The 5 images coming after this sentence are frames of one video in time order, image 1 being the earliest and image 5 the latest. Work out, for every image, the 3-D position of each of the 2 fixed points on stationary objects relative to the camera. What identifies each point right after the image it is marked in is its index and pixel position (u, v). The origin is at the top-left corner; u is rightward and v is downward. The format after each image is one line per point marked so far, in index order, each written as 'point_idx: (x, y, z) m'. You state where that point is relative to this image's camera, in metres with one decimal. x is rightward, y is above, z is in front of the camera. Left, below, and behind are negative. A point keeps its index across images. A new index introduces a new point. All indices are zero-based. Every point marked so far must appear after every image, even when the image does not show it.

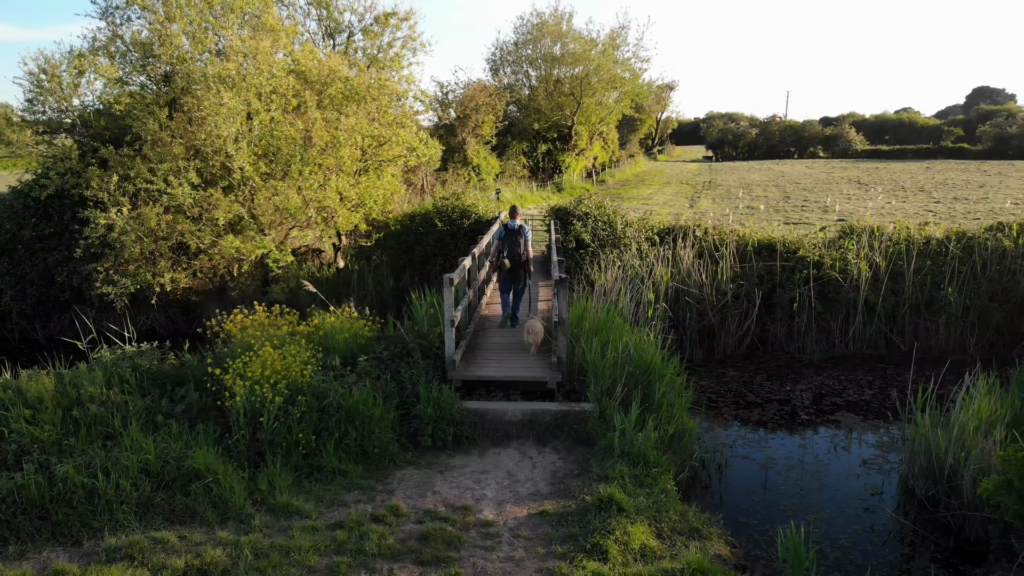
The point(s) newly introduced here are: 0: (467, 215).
0: (-0.8, +1.2, +13.4) m
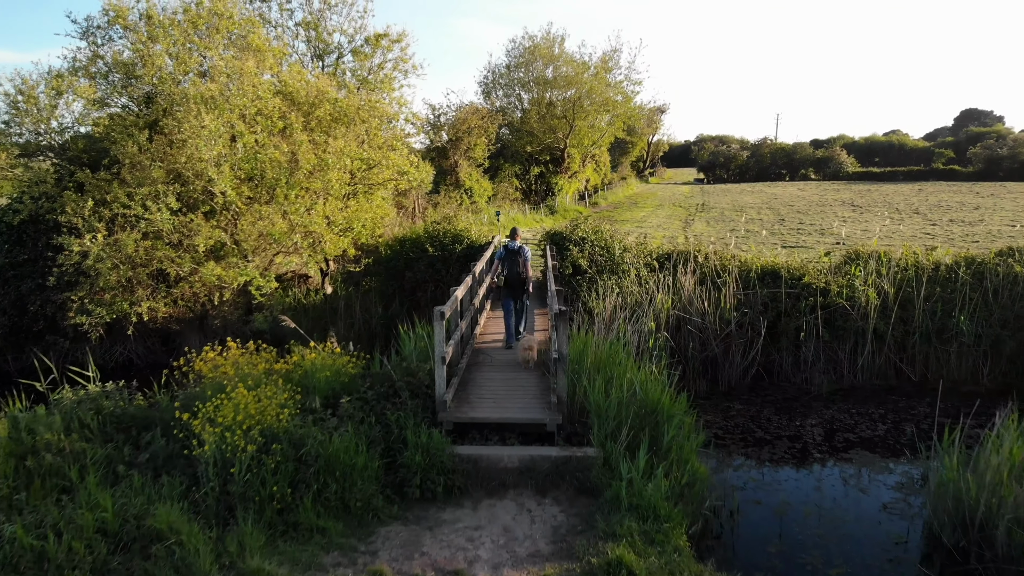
0: (-0.9, +0.8, +12.9) m
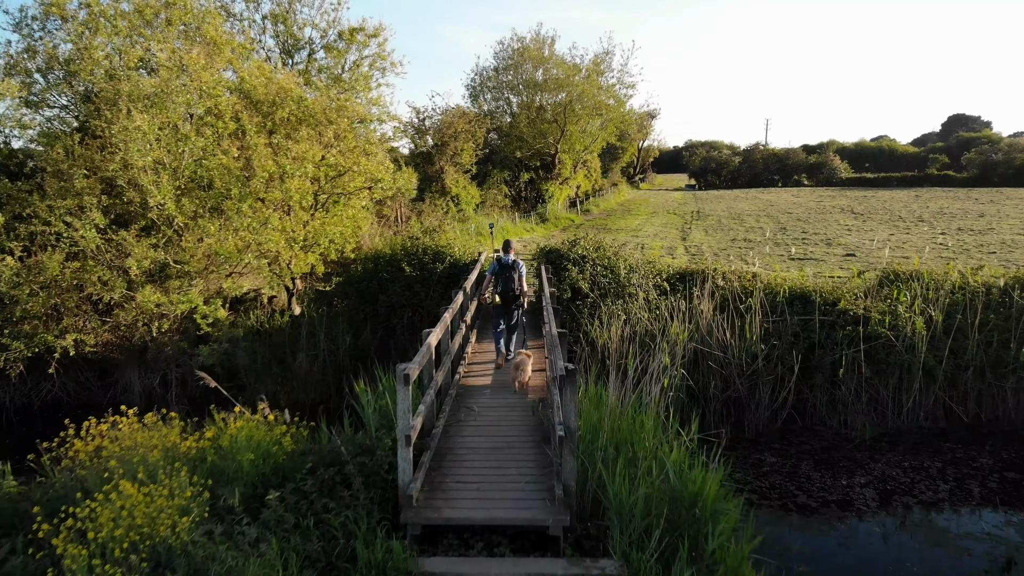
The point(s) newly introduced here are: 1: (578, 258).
0: (-1.0, +0.4, +11.3) m
1: (+0.9, +0.4, +10.8) m
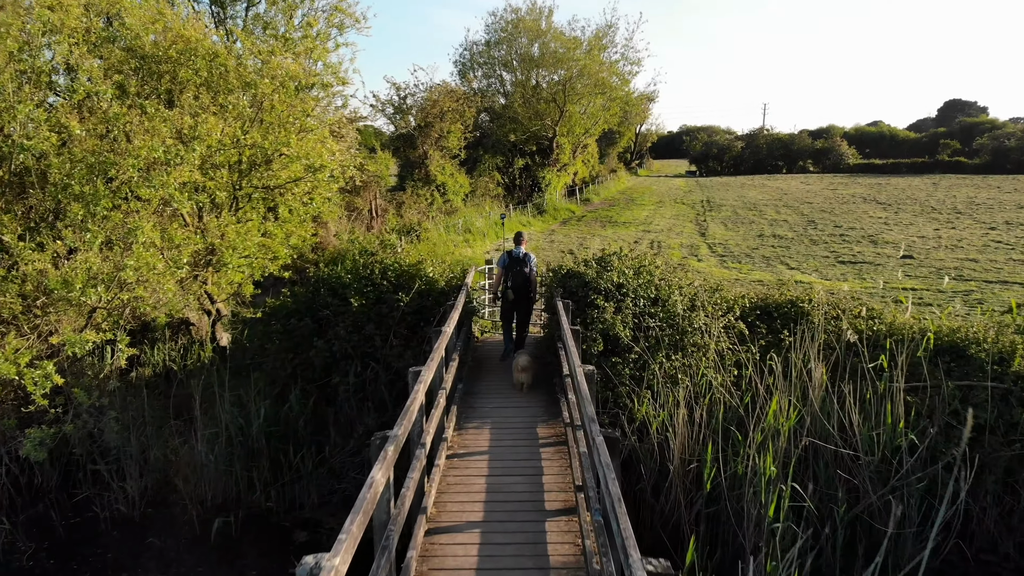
0: (-1.0, 0.0, +7.8) m
1: (+0.9, 0.0, +7.3) m
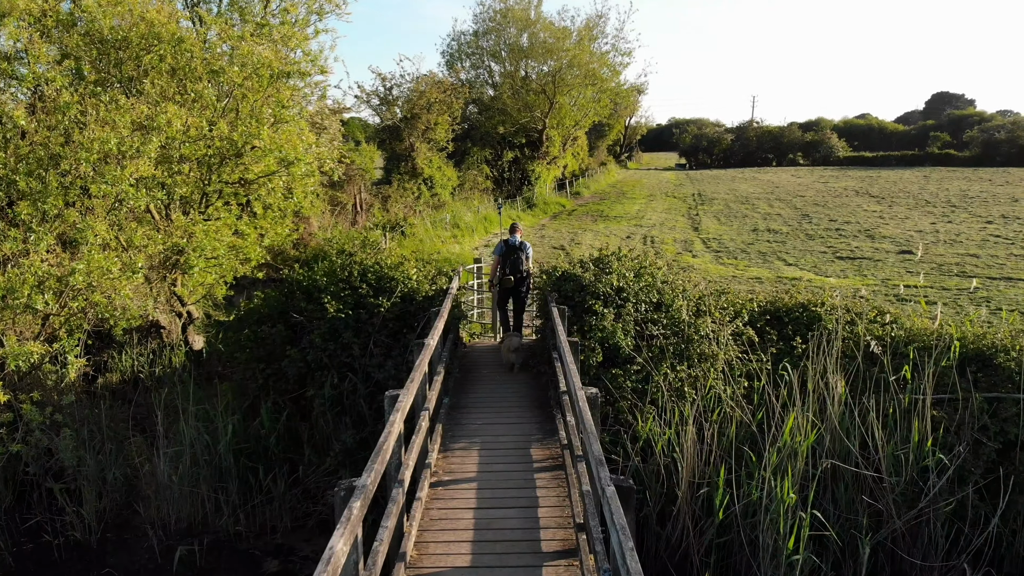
0: (-1.1, 0.0, +7.2) m
1: (+0.8, 0.0, +6.8) m
